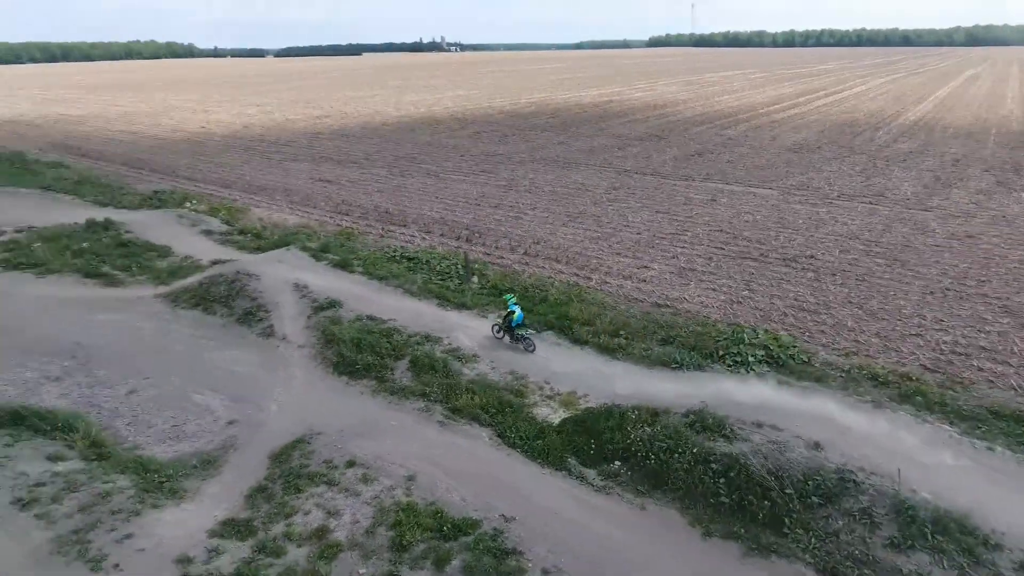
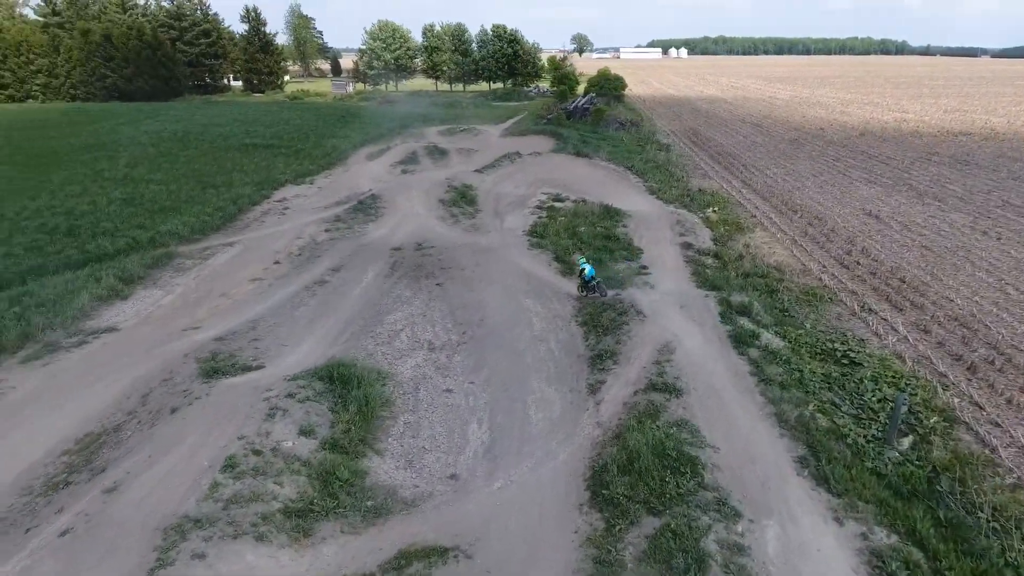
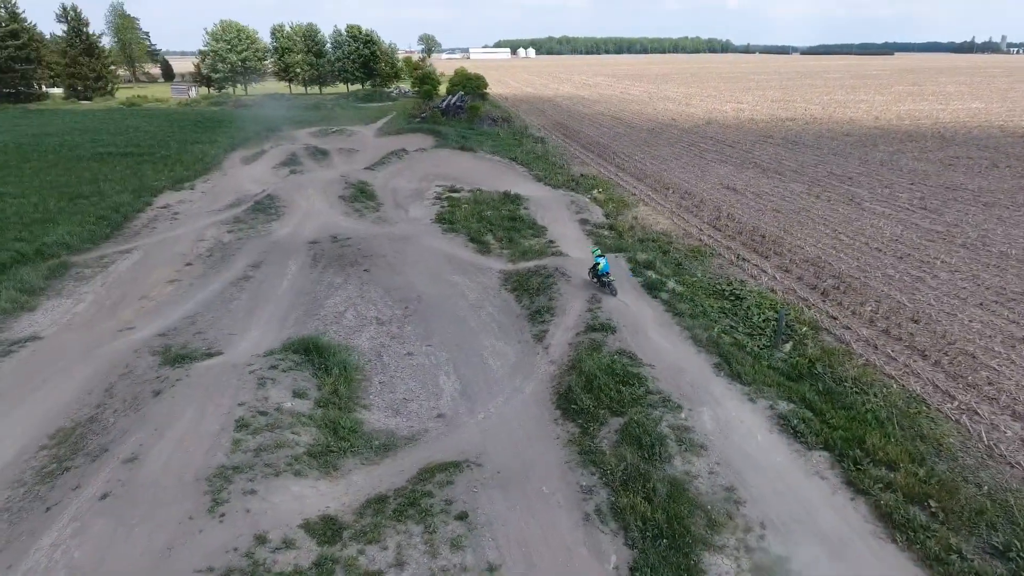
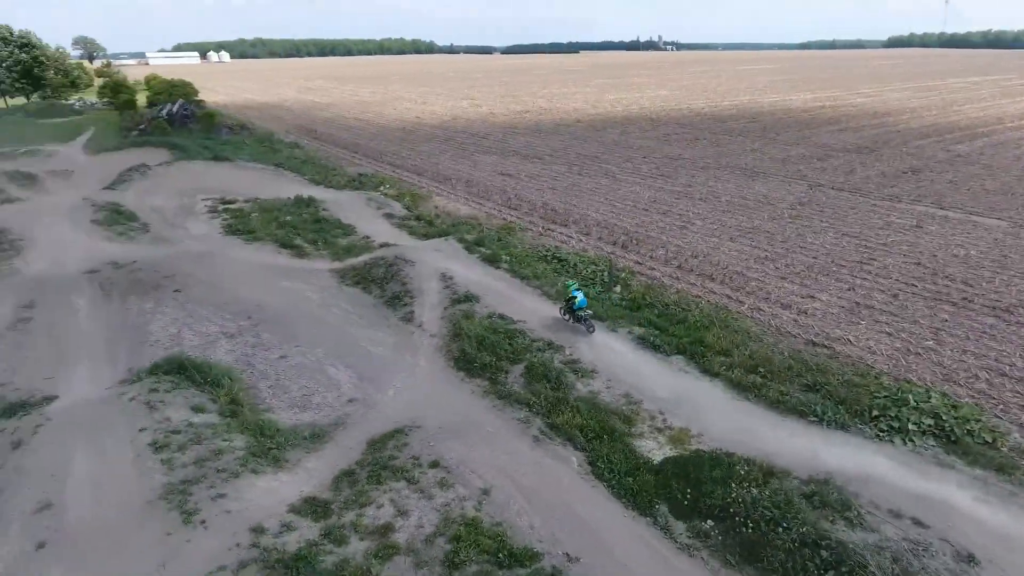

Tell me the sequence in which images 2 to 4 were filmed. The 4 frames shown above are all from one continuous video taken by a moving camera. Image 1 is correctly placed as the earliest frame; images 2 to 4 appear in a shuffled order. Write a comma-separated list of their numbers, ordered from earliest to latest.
4, 3, 2
